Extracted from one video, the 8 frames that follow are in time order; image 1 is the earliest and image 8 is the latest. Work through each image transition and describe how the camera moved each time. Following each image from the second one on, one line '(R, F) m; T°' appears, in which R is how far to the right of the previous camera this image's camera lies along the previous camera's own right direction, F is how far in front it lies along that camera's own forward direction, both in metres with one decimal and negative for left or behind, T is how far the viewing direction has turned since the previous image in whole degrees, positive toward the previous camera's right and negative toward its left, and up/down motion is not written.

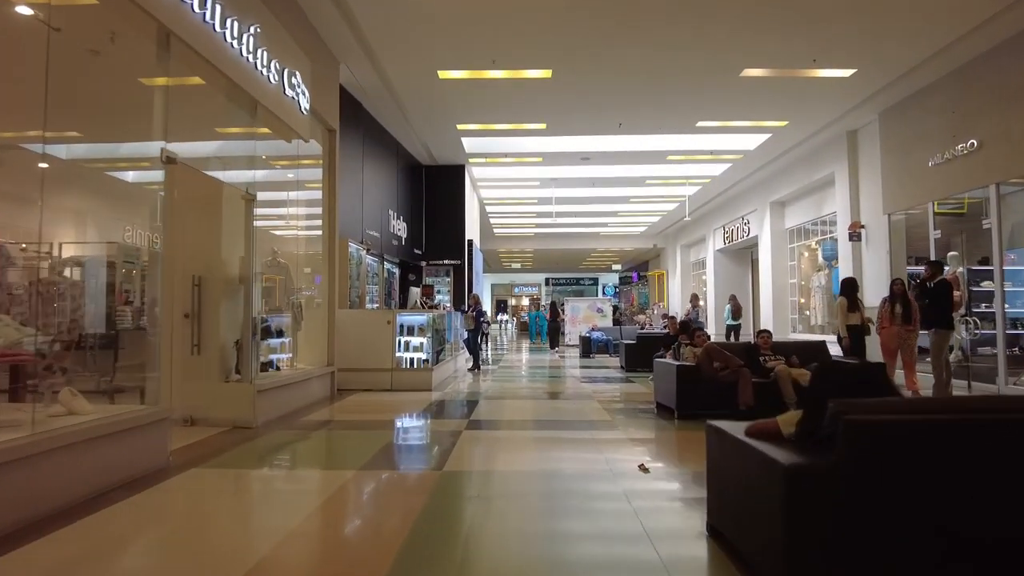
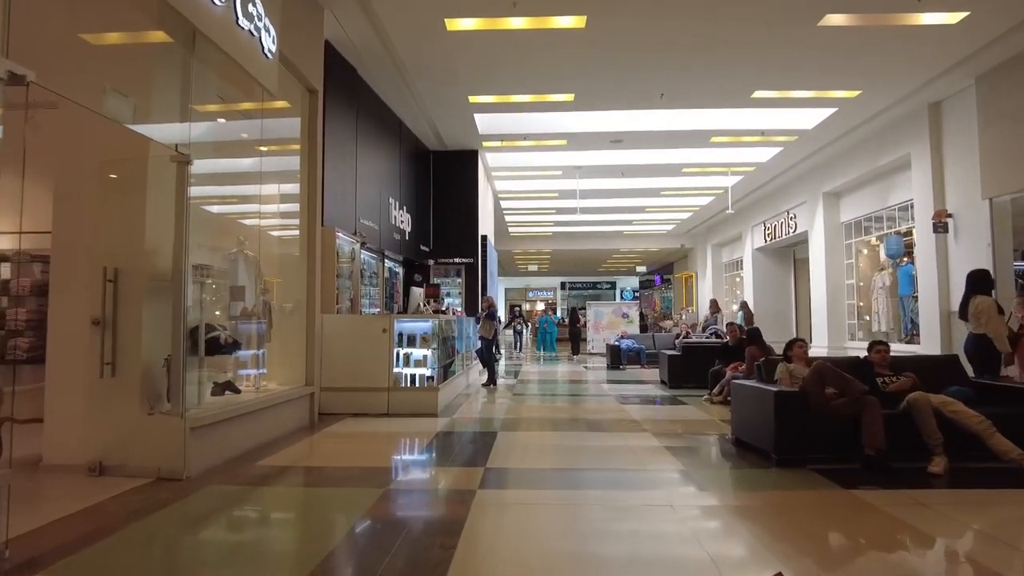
(-0.1, +1.6) m; -1°
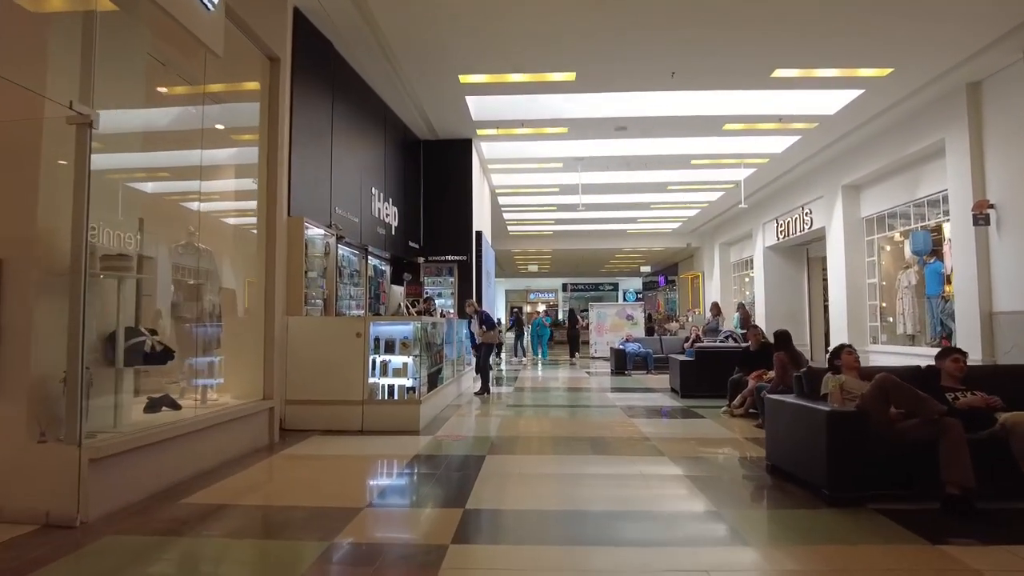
(+0.1, +0.8) m; 0°
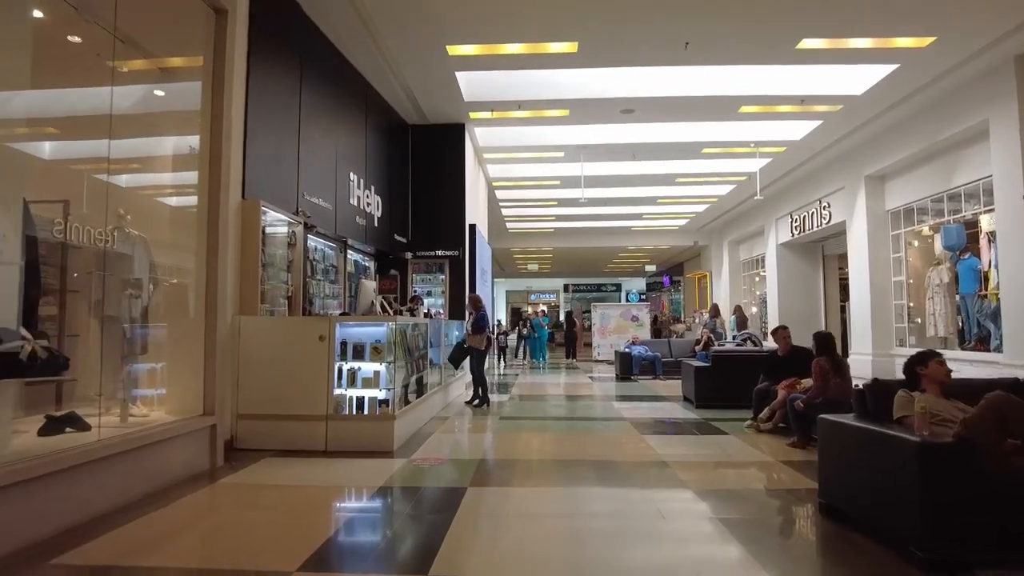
(+0.1, +0.9) m; 0°
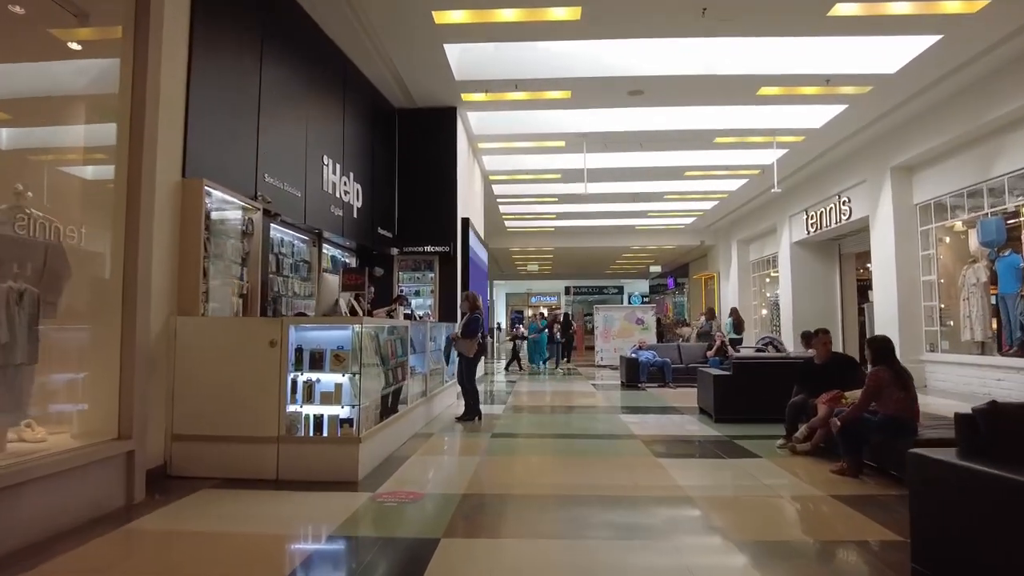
(+0.1, +0.9) m; 0°
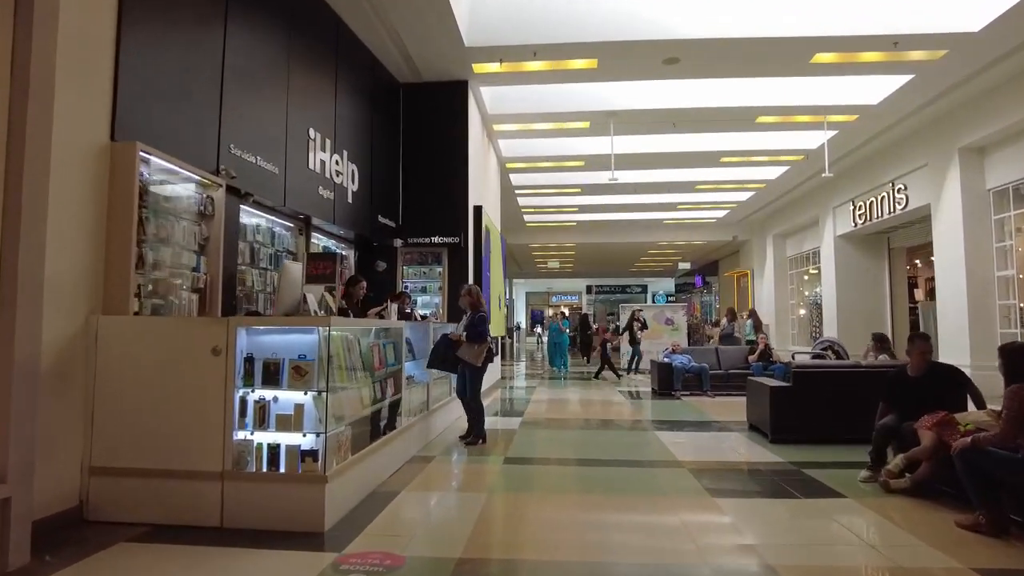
(0.0, +1.0) m; -2°
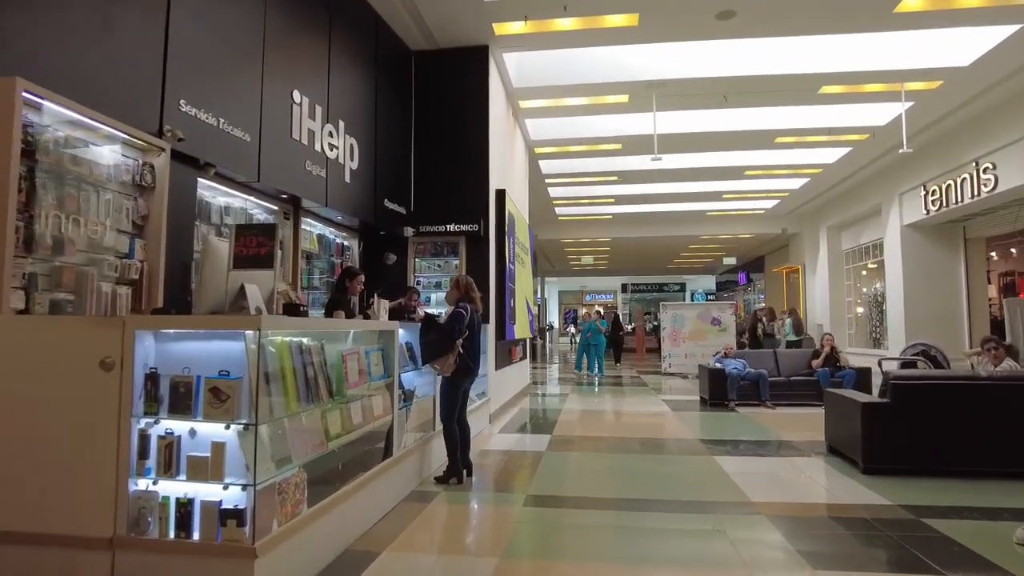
(+0.1, +1.0) m; -3°
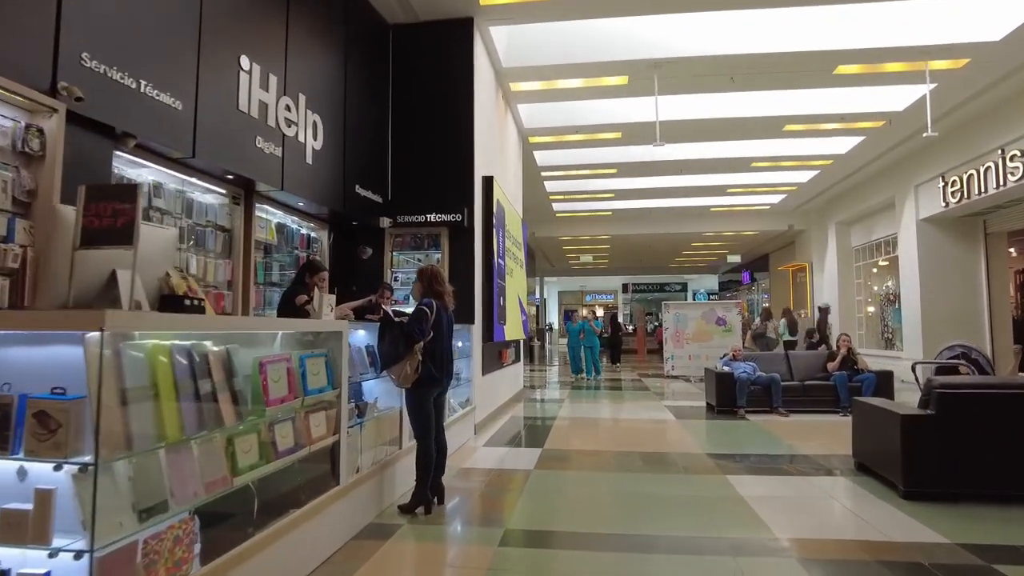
(+0.1, +0.6) m; 0°
